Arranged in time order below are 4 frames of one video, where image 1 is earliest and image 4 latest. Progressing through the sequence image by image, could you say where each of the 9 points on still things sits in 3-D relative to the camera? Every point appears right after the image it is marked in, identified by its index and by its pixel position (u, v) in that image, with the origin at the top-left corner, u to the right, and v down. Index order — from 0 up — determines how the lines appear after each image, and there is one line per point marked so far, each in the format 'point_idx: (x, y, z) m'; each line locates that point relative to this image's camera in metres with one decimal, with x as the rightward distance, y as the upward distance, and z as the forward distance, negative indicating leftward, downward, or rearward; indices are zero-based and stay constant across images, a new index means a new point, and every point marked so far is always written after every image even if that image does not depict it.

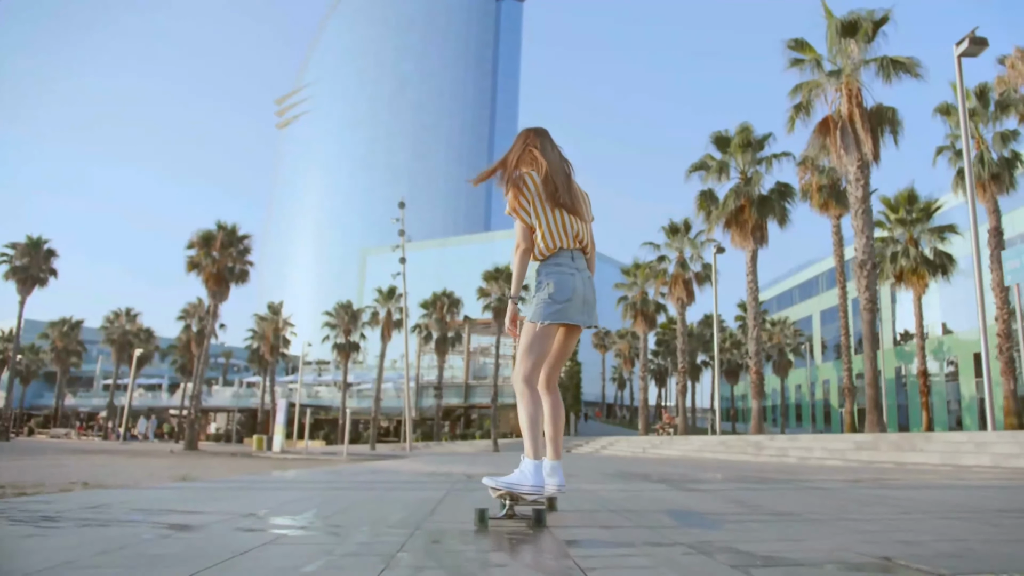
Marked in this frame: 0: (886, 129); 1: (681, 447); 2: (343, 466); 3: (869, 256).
0: (+8.2, +3.5, +15.3) m
1: (+4.8, -4.5, +19.7) m
2: (-3.7, -4.0, +15.6) m
3: (+7.5, +0.7, +14.7) m
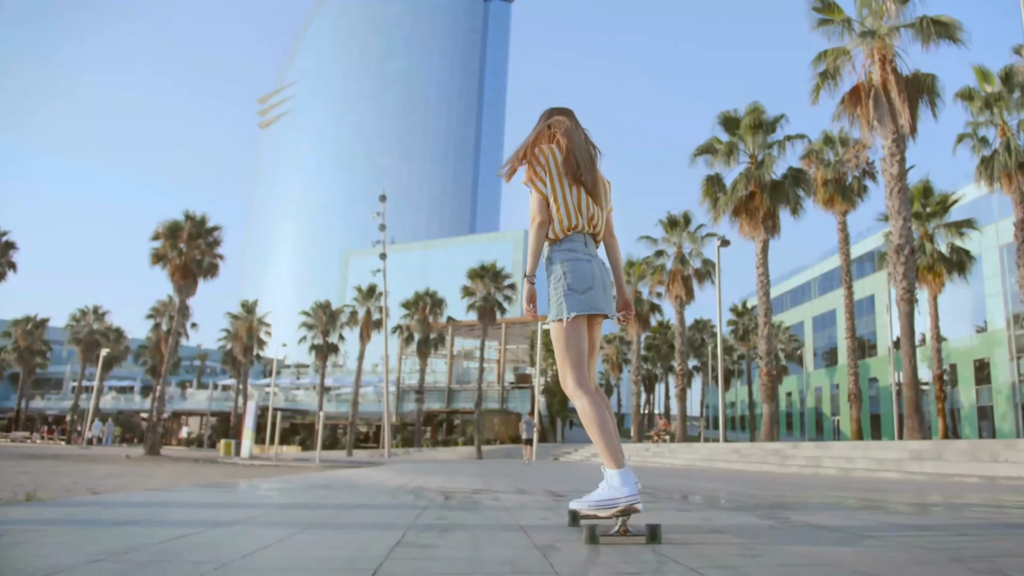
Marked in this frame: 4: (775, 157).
0: (+8.0, +3.7, +13.6) m
1: (+4.4, -4.3, +17.9) m
2: (-4.0, -3.7, +13.6) m
3: (+7.3, +0.9, +13.0) m
4: (+7.1, +3.5, +18.7) m
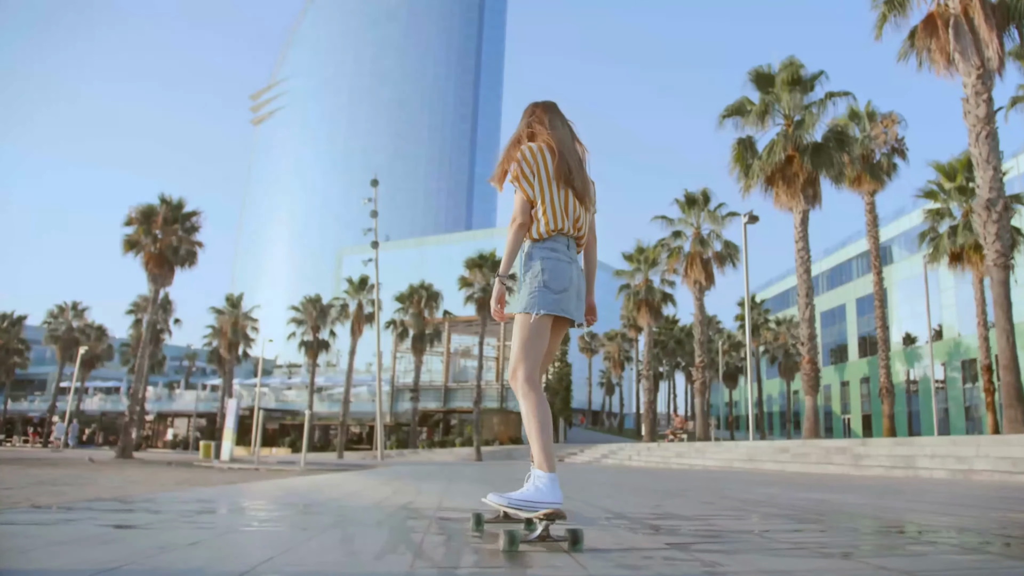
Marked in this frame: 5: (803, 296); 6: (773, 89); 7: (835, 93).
0: (+8.2, +4.2, +11.4) m
1: (+4.6, -3.8, +15.7) m
2: (-3.8, -3.2, +11.3) m
3: (+7.5, +1.4, +10.8) m
4: (+7.2, +4.1, +16.5) m
5: (+6.7, -0.2, +16.1) m
6: (+6.4, +4.9, +17.2) m
7: (+7.8, +4.7, +16.7) m
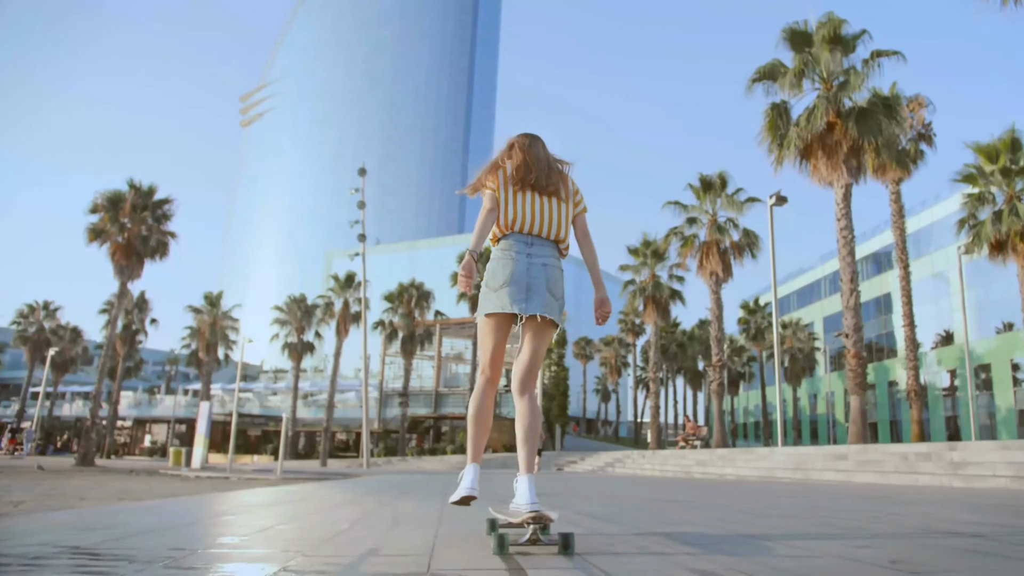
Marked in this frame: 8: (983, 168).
0: (+8.3, +4.6, +9.5) m
1: (+4.6, -3.4, +13.6) m
2: (-3.7, -2.7, +9.2) m
3: (+7.6, +1.8, +8.8) m
4: (+7.3, +4.4, +14.5) m
5: (+6.8, +0.1, +14.1) m
6: (+6.5, +5.2, +15.2) m
7: (+7.8, +5.0, +14.8) m
8: (+13.5, +3.4, +20.0) m
